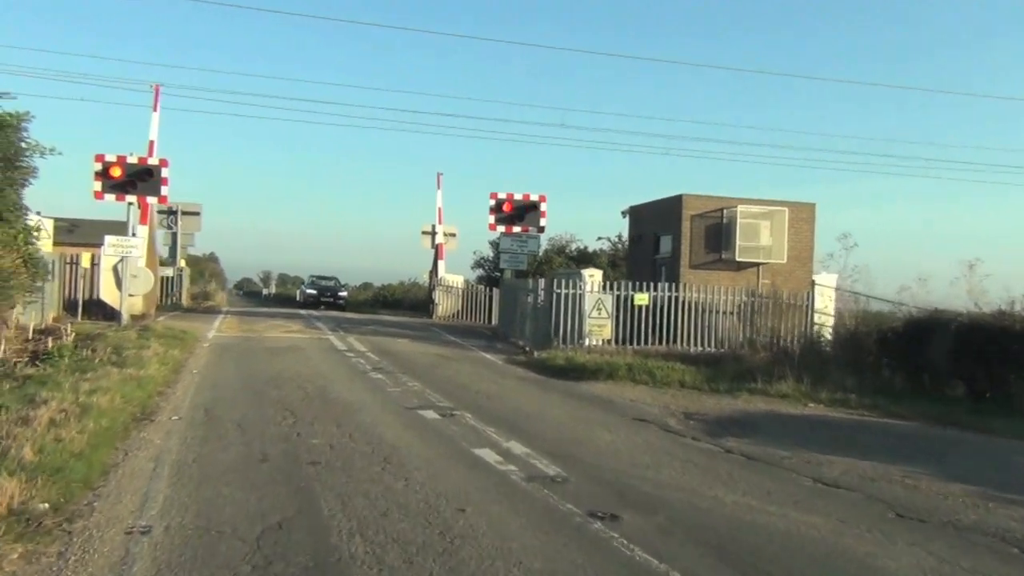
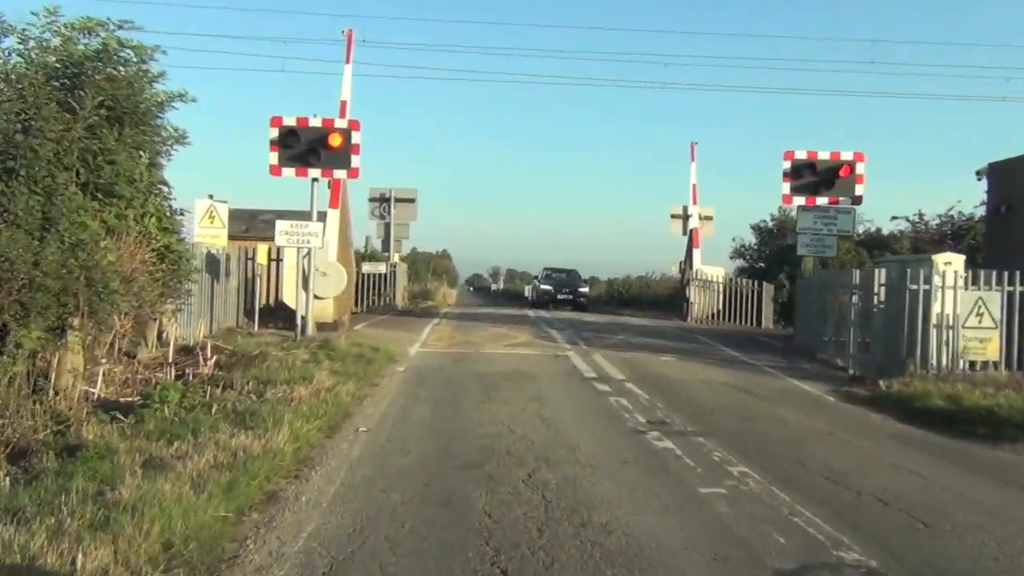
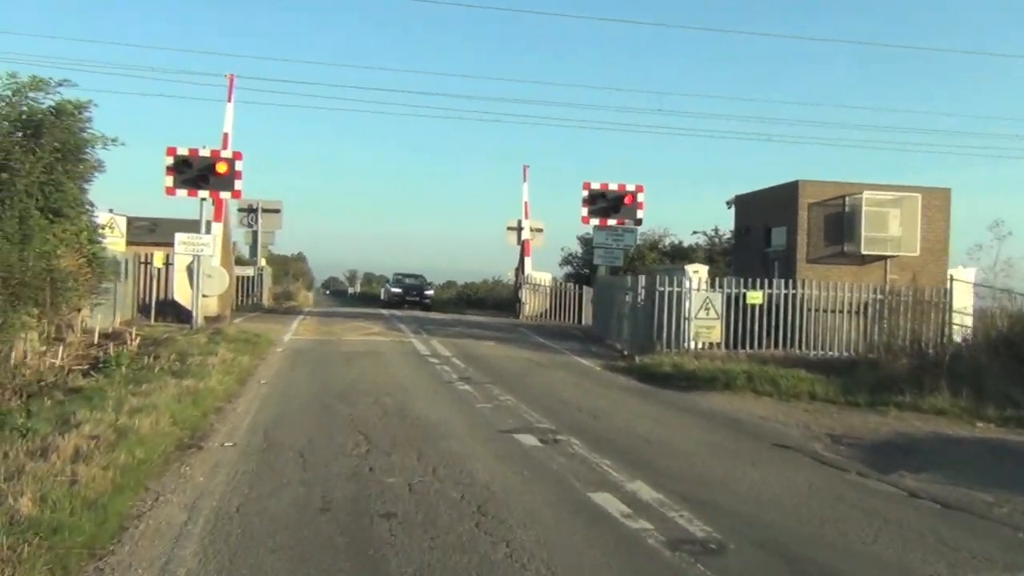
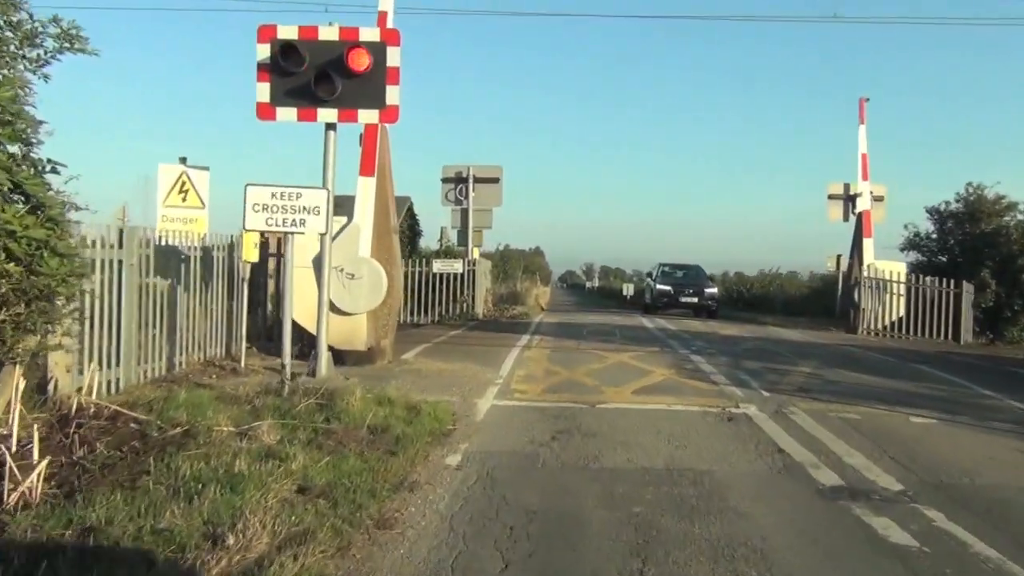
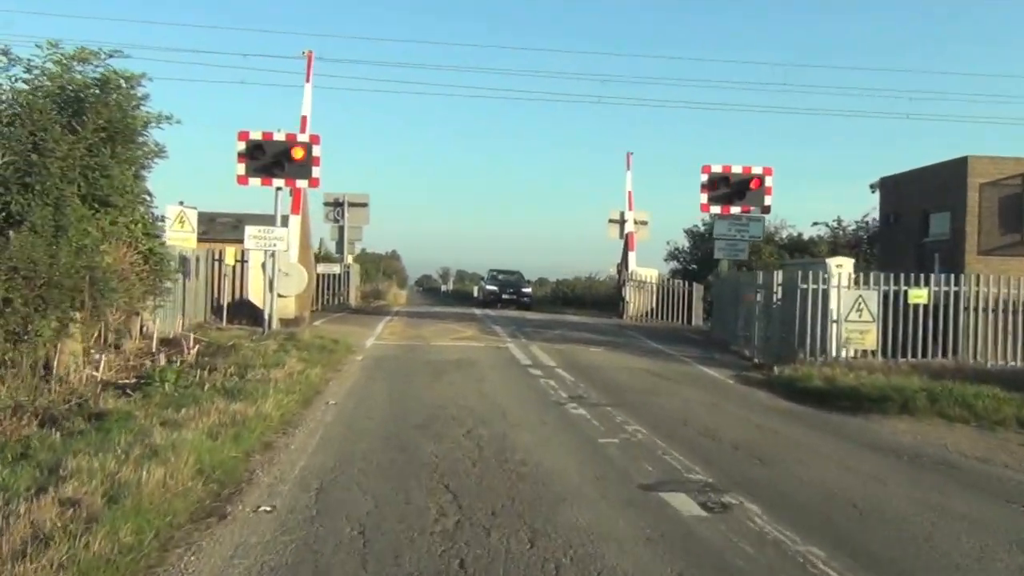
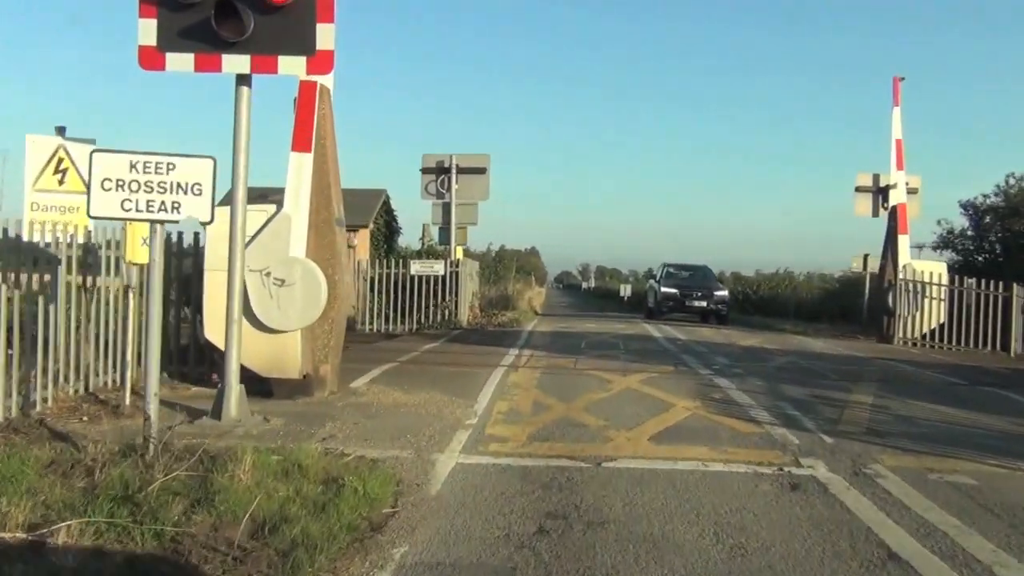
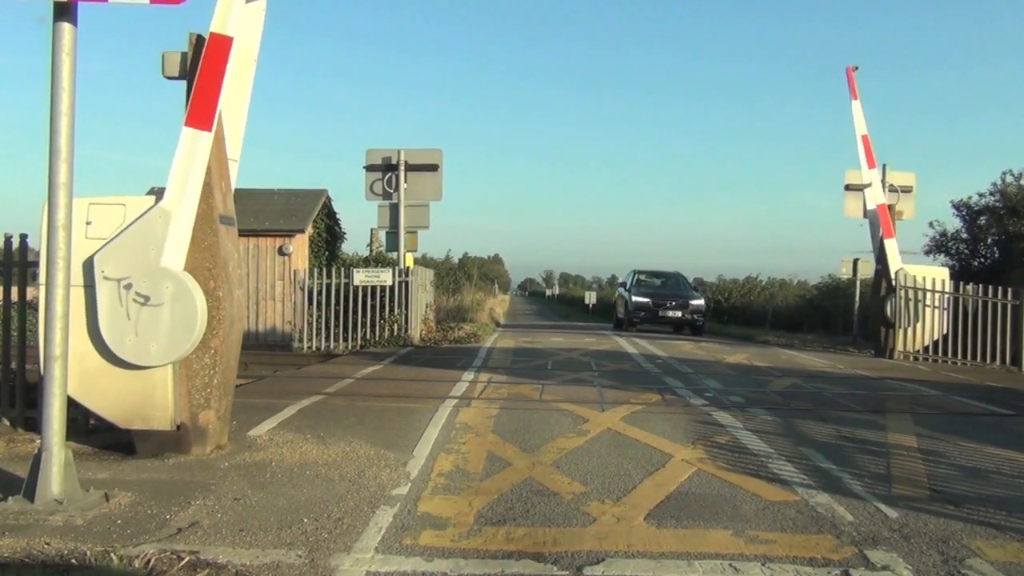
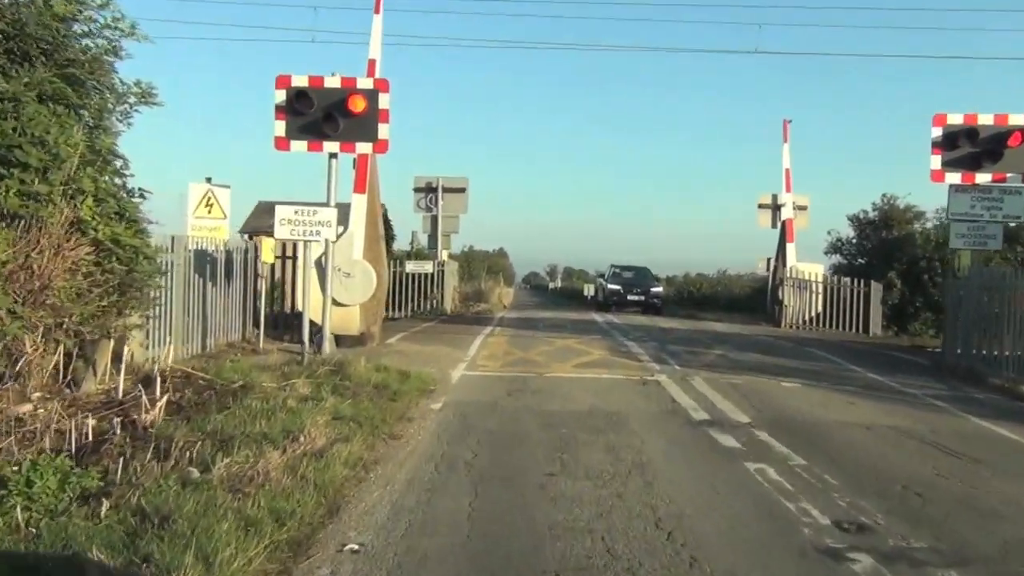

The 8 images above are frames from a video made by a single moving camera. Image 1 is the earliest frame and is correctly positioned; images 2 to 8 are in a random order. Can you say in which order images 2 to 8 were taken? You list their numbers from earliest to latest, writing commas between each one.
3, 5, 2, 8, 4, 6, 7
